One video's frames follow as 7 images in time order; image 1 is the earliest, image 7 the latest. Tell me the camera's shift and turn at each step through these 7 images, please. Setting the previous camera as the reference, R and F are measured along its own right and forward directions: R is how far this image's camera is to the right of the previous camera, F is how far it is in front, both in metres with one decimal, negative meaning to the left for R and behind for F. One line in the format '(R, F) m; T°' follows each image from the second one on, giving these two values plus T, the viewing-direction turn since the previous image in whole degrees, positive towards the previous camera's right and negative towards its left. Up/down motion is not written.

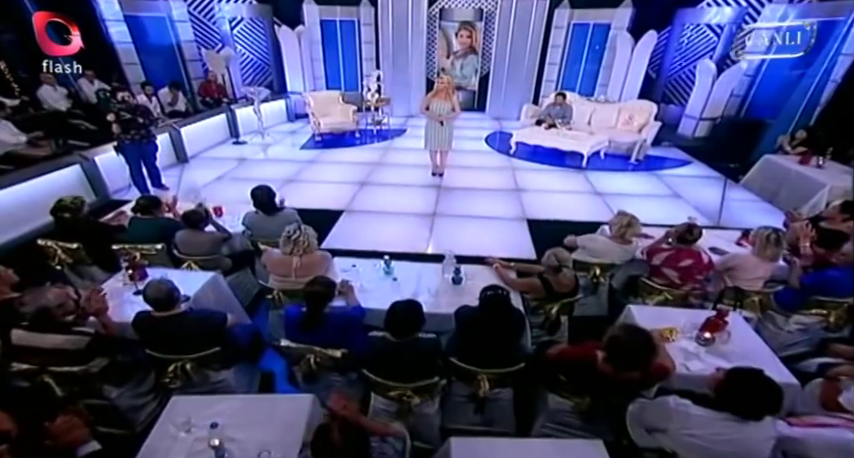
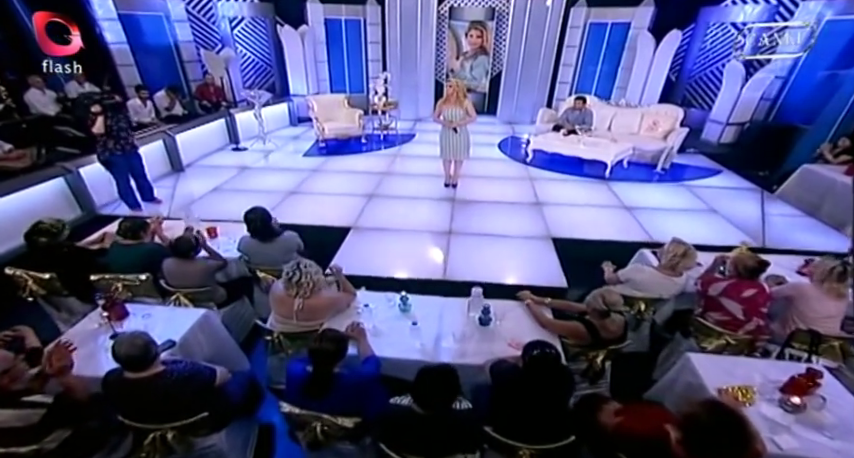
(-0.1, +0.3) m; 0°
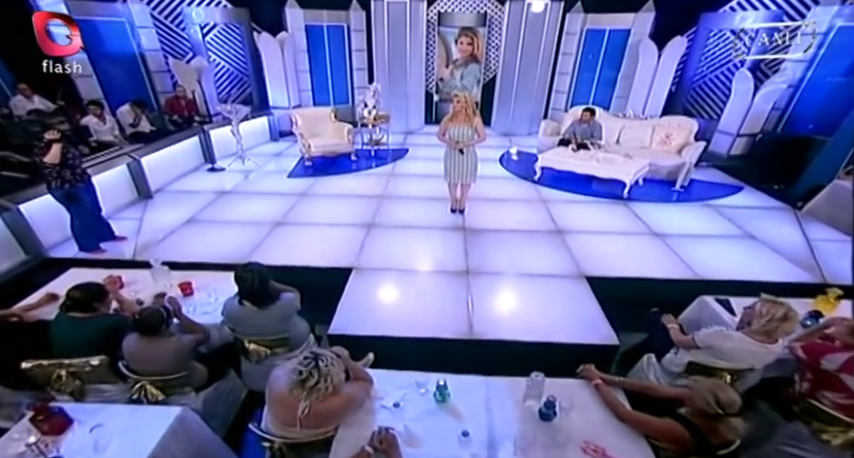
(-0.3, +0.5) m; +3°
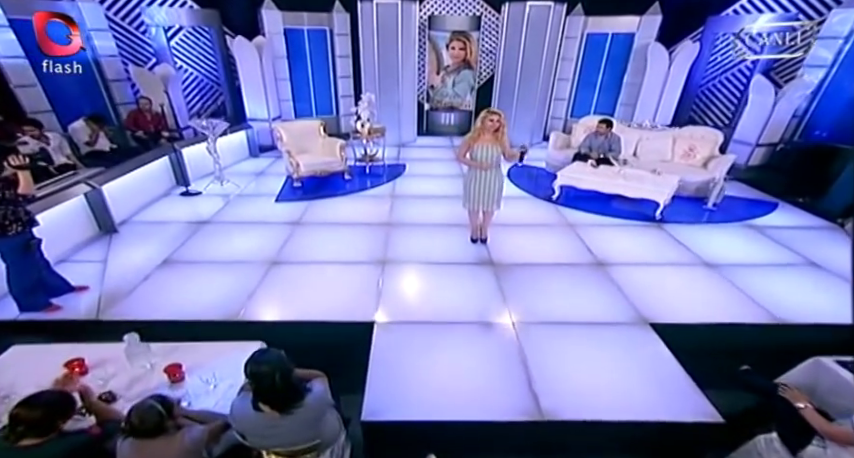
(-0.4, +0.5) m; +4°
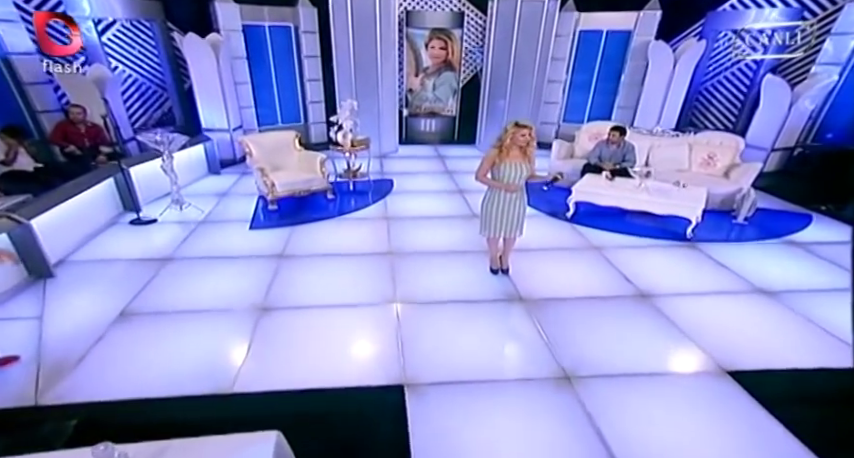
(-0.4, +0.6) m; +5°
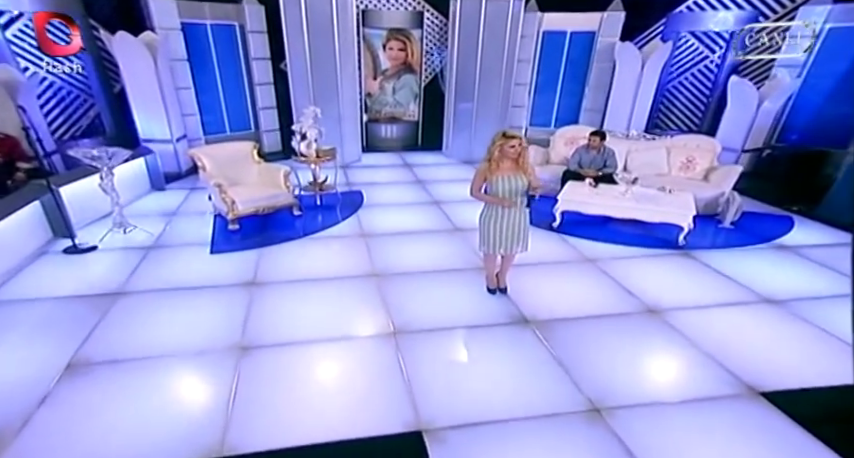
(-0.3, +0.4) m; +6°
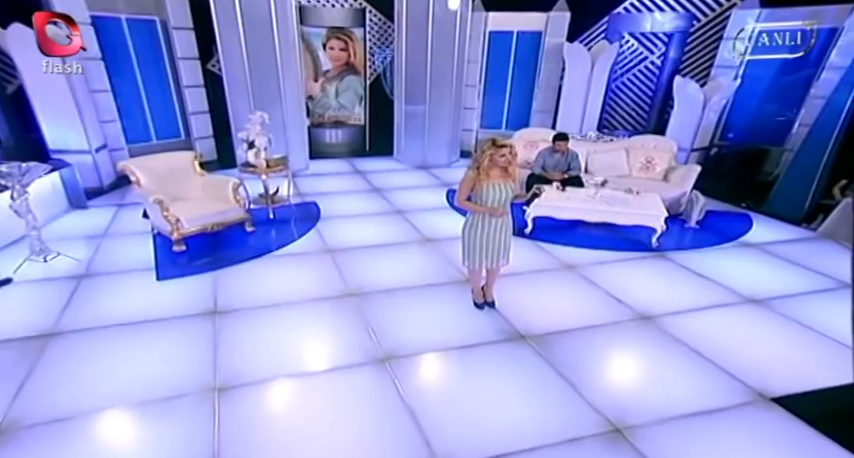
(-0.3, +0.3) m; +8°
